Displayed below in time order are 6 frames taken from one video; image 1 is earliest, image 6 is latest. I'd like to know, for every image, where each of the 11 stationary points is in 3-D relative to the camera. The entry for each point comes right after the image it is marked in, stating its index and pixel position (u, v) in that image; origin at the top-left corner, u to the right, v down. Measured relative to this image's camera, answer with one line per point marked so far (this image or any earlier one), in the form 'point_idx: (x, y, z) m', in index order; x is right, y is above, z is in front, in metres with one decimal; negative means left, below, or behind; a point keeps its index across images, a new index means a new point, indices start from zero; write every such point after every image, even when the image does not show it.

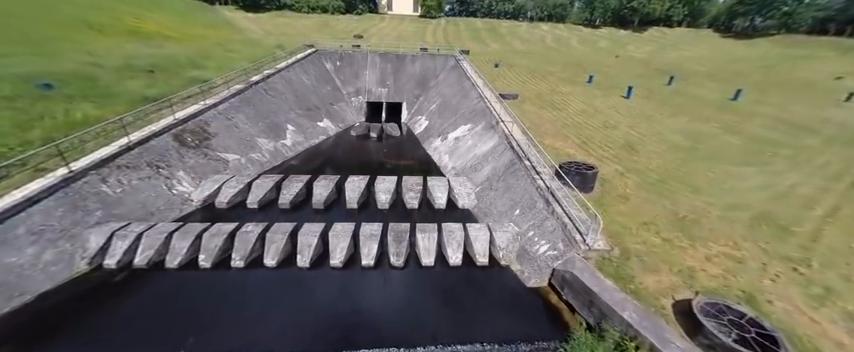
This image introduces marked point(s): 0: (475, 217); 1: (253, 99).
0: (+2.0, -1.7, +11.2) m
1: (-11.4, +5.1, +18.2) m
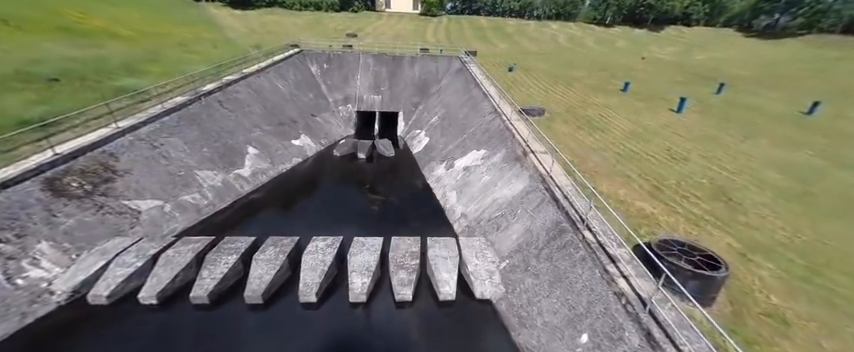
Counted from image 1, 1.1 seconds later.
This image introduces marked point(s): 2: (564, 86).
0: (+2.0, -3.8, +7.0) m
1: (-11.4, +3.1, +13.9) m
2: (+9.9, +6.6, +20.0) m
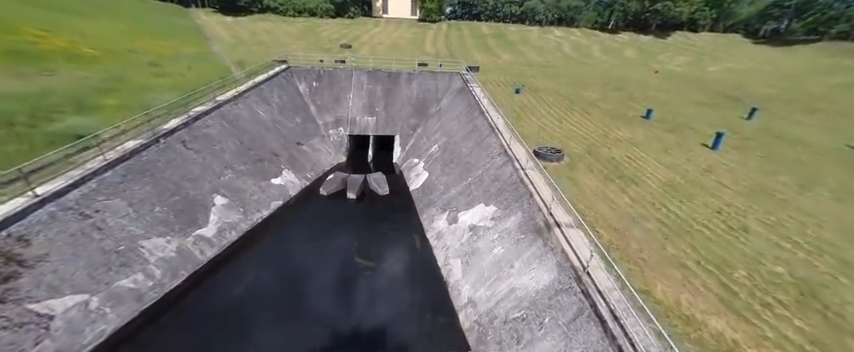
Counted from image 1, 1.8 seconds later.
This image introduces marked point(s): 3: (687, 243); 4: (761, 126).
0: (+2.0, -6.2, +4.8) m
1: (-11.4, +0.6, +11.7) m
2: (+9.8, +4.1, +17.8) m
3: (+7.9, -2.0, +8.3) m
4: (+21.9, +3.3, +18.1) m
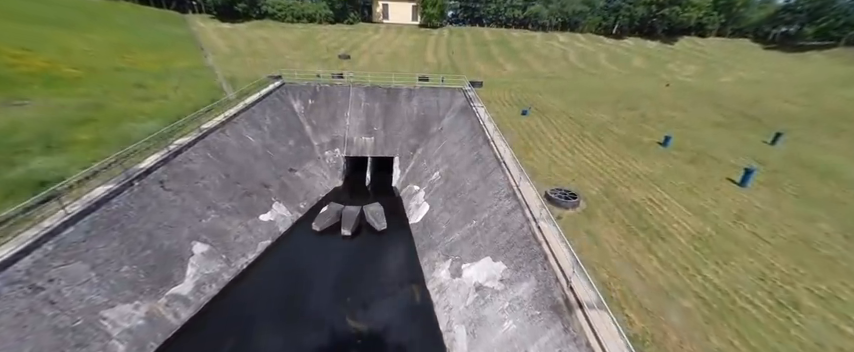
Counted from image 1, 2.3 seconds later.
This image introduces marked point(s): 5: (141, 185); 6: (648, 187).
0: (+2.0, -8.2, +3.6) m
1: (-11.4, -1.3, +10.5) m
2: (+9.8, +2.2, +16.6) m
3: (+7.9, -4.0, +7.0) m
4: (+22.0, +1.4, +16.8) m
5: (-11.8, -0.4, +11.3) m
6: (+10.2, -0.5, +12.7) m
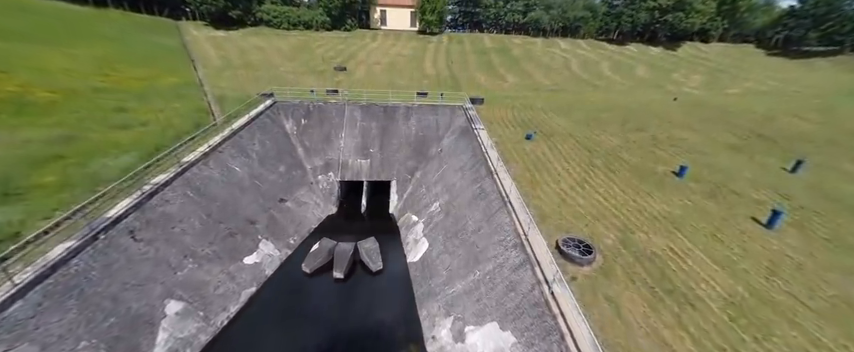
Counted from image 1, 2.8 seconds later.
0: (+2.0, -10.1, +2.4) m
1: (-11.4, -3.3, +9.4) m
2: (+9.8, +0.3, +15.4) m
3: (+7.9, -5.8, +5.9) m
4: (+21.9, -0.4, +15.7) m
5: (-11.9, -2.3, +10.2) m
6: (+10.1, -2.4, +11.5) m
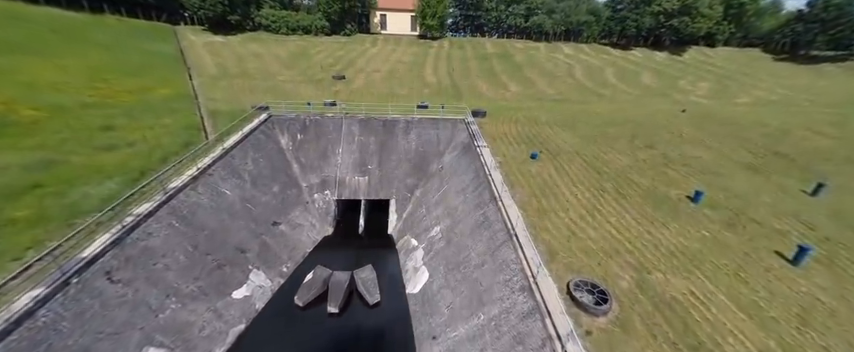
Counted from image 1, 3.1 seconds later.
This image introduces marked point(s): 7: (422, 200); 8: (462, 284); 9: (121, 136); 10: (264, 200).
0: (+1.9, -11.4, +1.6) m
1: (-11.4, -4.6, +8.6) m
2: (+9.8, -1.0, +14.6) m
3: (+7.9, -7.2, +5.0) m
4: (+21.9, -1.8, +14.8) m
5: (-11.9, -3.7, +9.4) m
6: (+10.1, -3.7, +10.7) m
7: (-0.3, -1.7, +19.3) m
8: (+1.5, -4.7, +12.1) m
9: (-19.0, +2.5, +17.1) m
10: (-10.1, -1.5, +17.1) m
